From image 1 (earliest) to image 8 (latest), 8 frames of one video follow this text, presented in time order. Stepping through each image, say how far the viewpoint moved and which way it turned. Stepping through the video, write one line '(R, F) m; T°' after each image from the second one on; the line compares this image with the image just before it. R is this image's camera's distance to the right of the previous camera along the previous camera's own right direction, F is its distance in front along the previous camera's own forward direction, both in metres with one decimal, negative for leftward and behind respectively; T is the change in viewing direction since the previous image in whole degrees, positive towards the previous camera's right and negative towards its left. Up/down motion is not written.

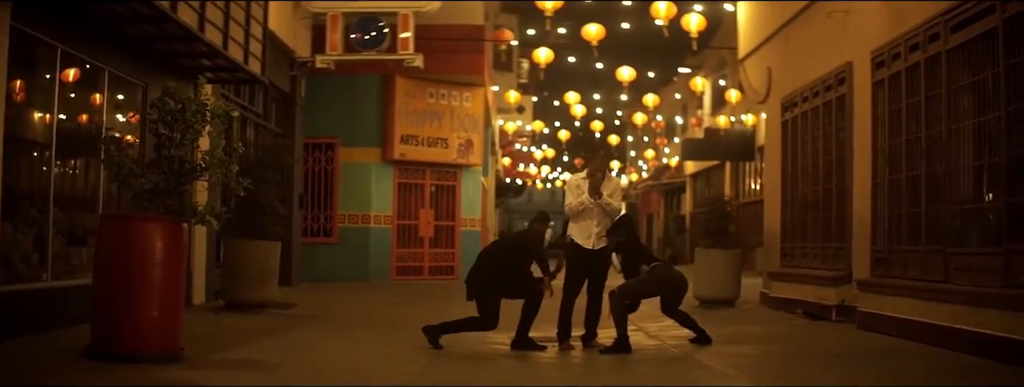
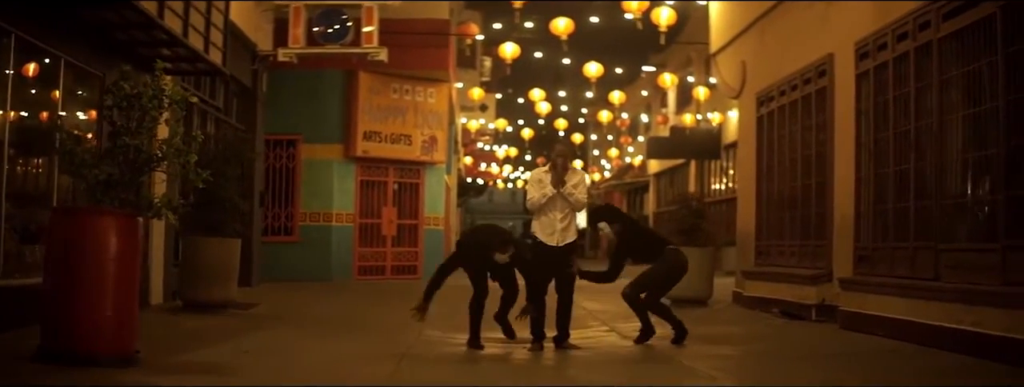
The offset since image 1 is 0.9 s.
(-0.2, +0.4) m; +2°
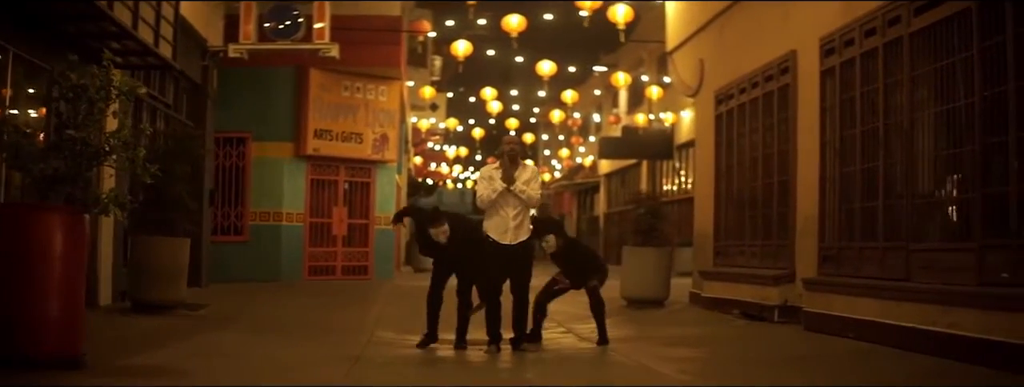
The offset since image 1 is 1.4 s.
(-0.2, +0.2) m; +3°
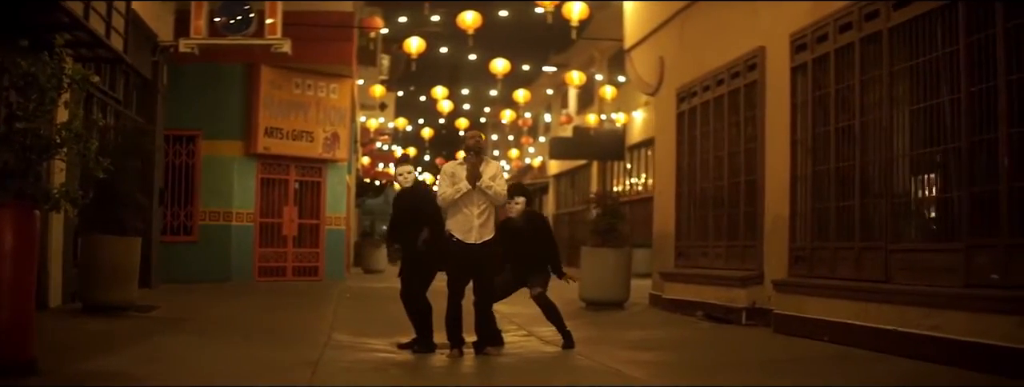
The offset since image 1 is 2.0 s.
(-0.2, +0.3) m; +3°
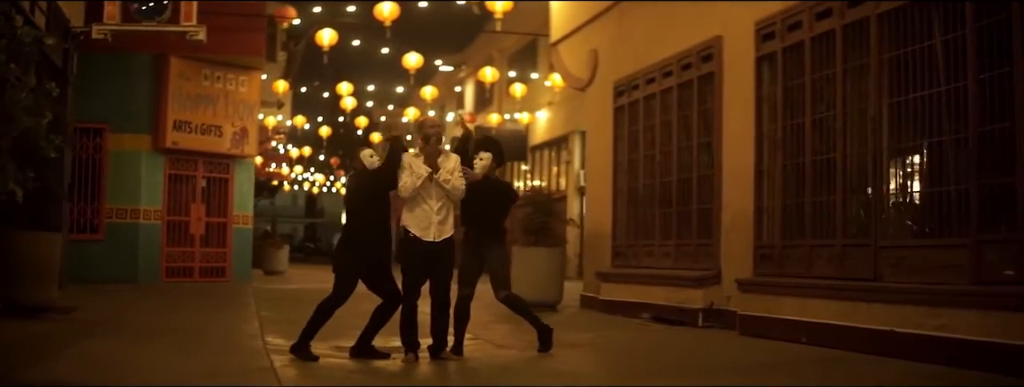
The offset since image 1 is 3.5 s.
(-0.7, +0.6) m; +6°
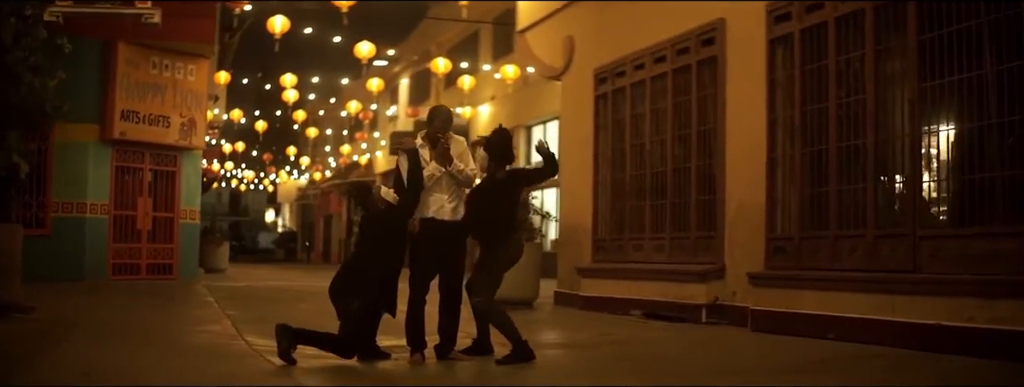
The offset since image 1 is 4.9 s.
(-0.7, +0.6) m; +4°
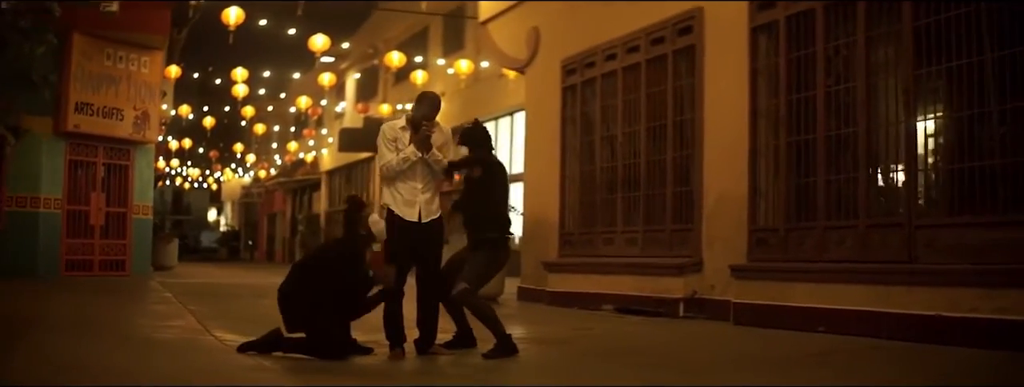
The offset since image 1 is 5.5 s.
(-0.3, +0.1) m; +3°
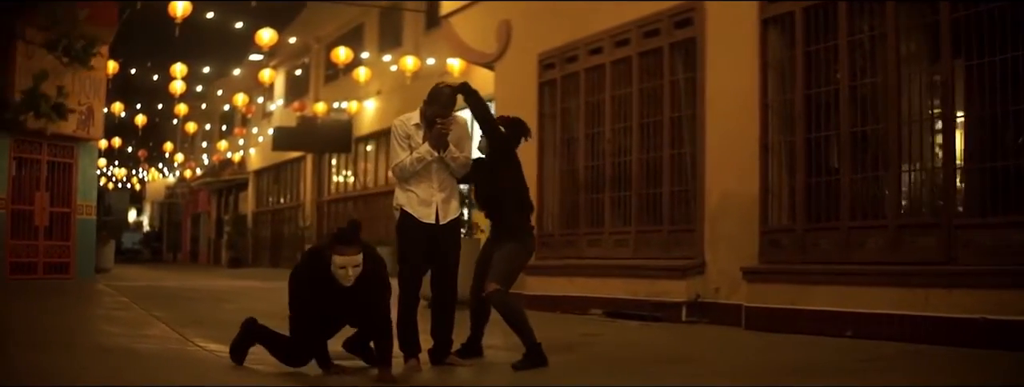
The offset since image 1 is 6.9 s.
(-0.7, +0.4) m; +4°
